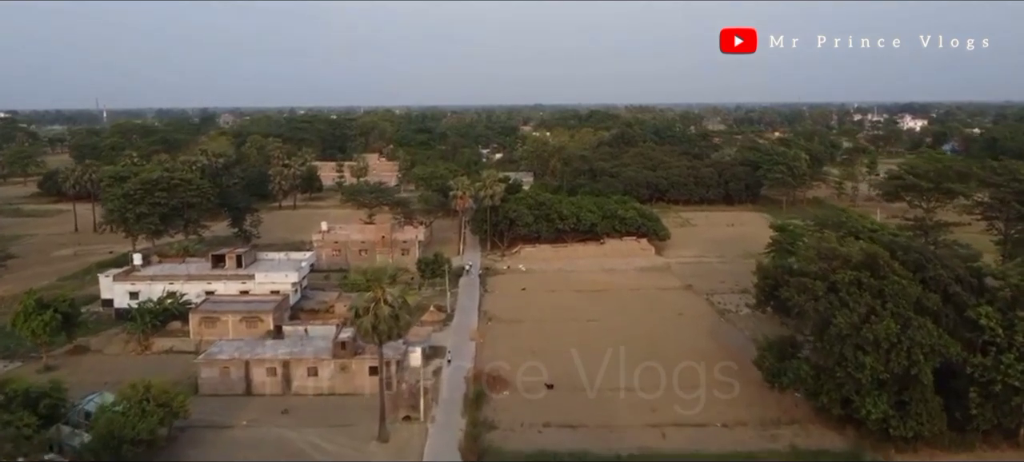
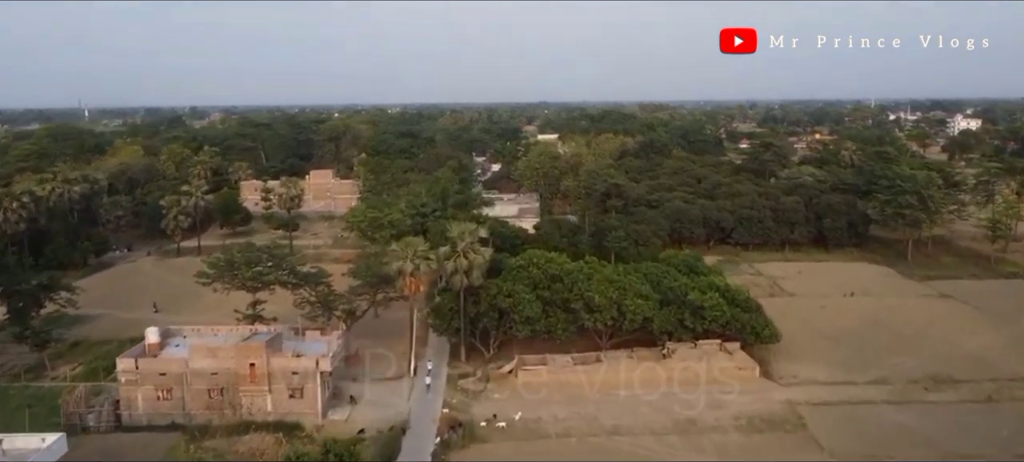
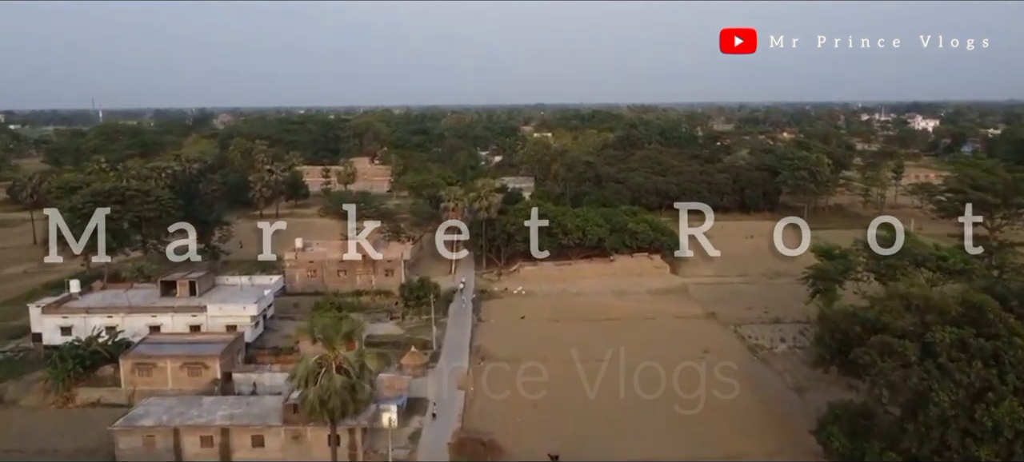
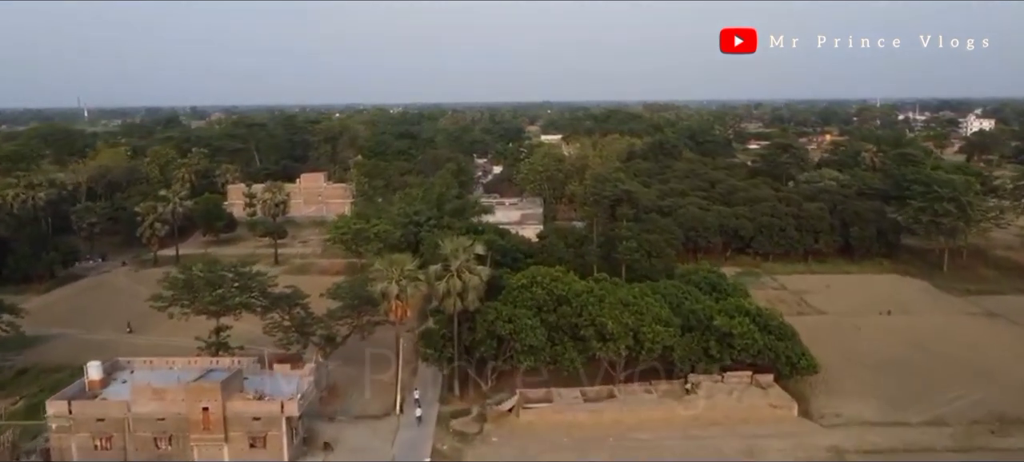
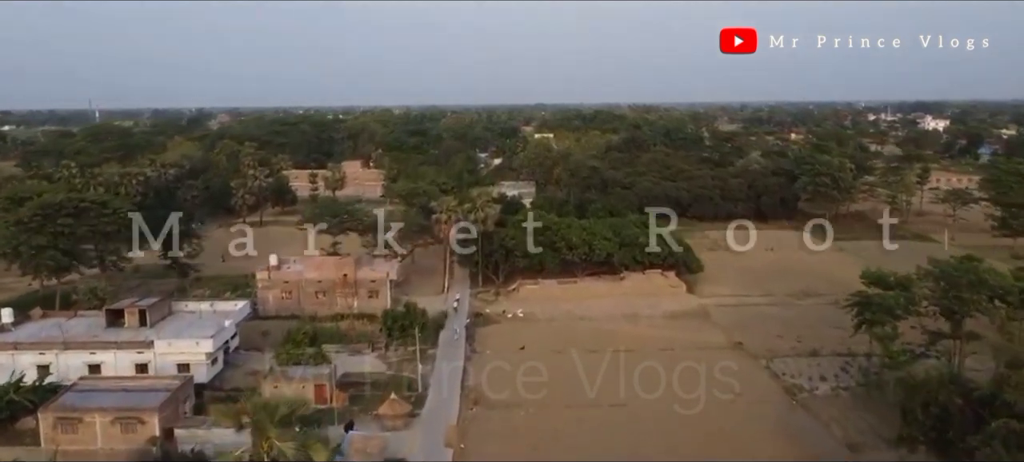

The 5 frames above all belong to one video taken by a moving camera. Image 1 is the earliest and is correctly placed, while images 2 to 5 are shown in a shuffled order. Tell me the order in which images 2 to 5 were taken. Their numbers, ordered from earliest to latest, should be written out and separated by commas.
3, 5, 2, 4
